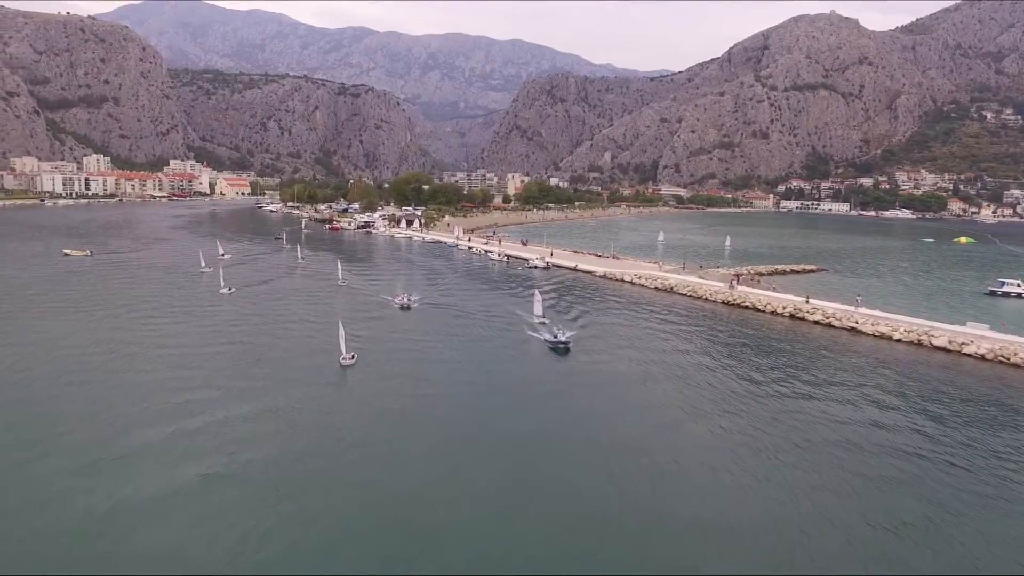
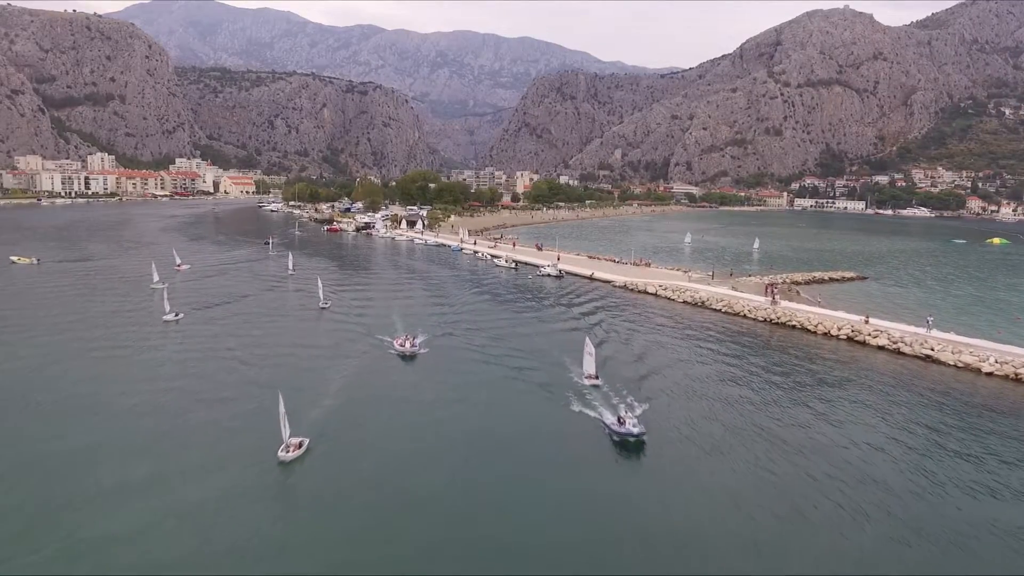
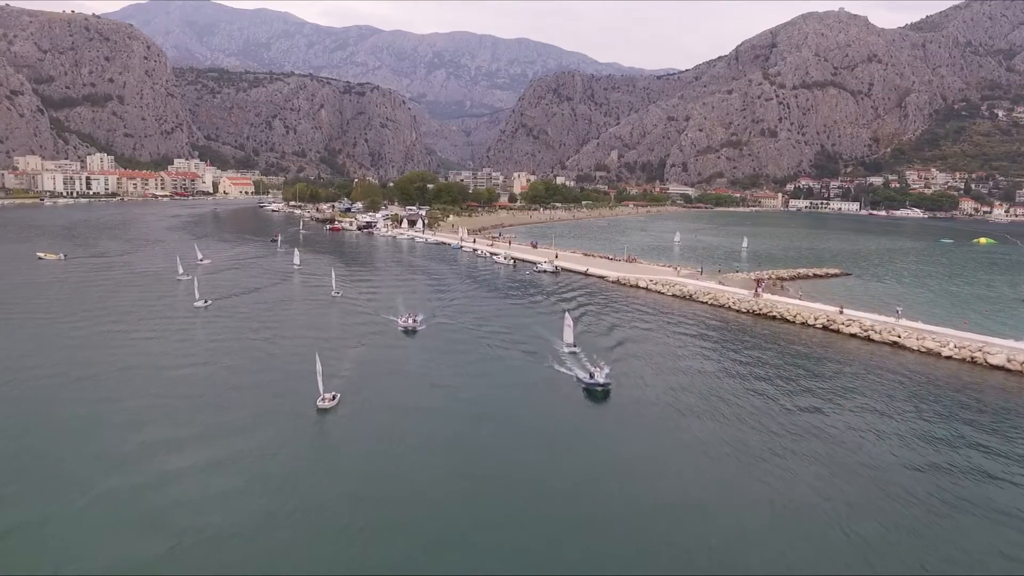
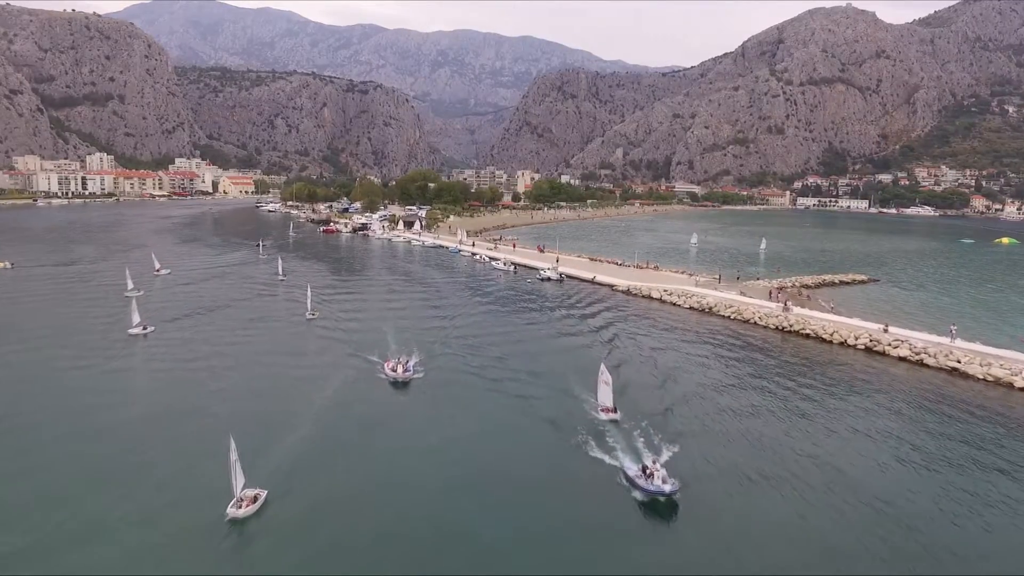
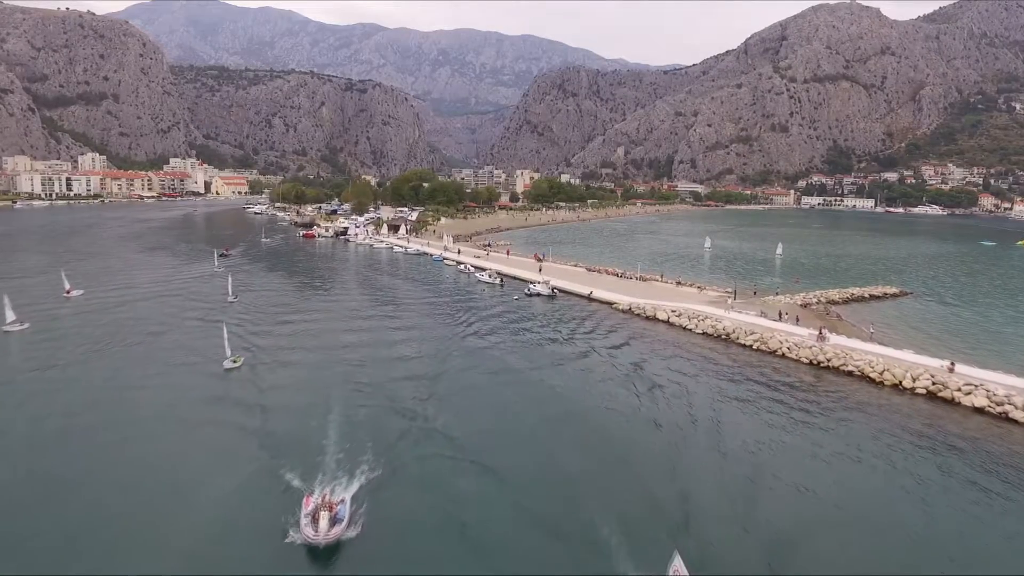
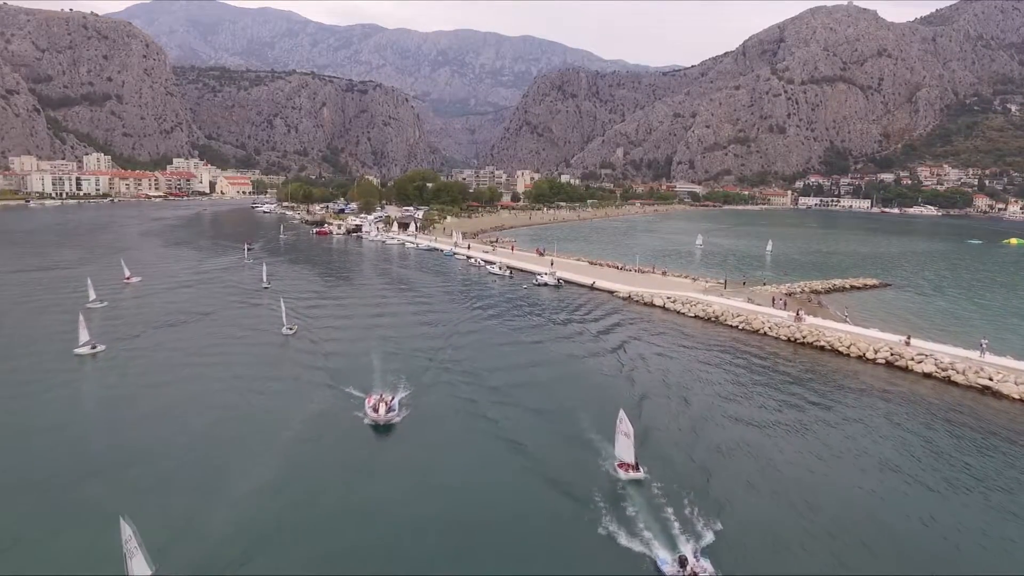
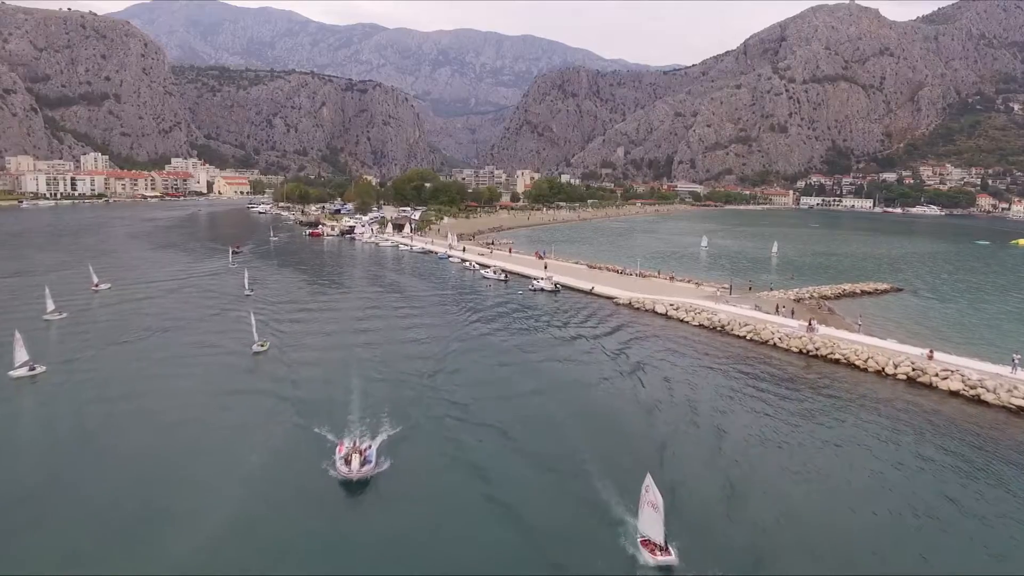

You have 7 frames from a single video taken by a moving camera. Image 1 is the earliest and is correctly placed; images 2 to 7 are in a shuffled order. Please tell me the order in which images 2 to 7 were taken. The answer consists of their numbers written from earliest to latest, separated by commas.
3, 2, 4, 6, 7, 5
